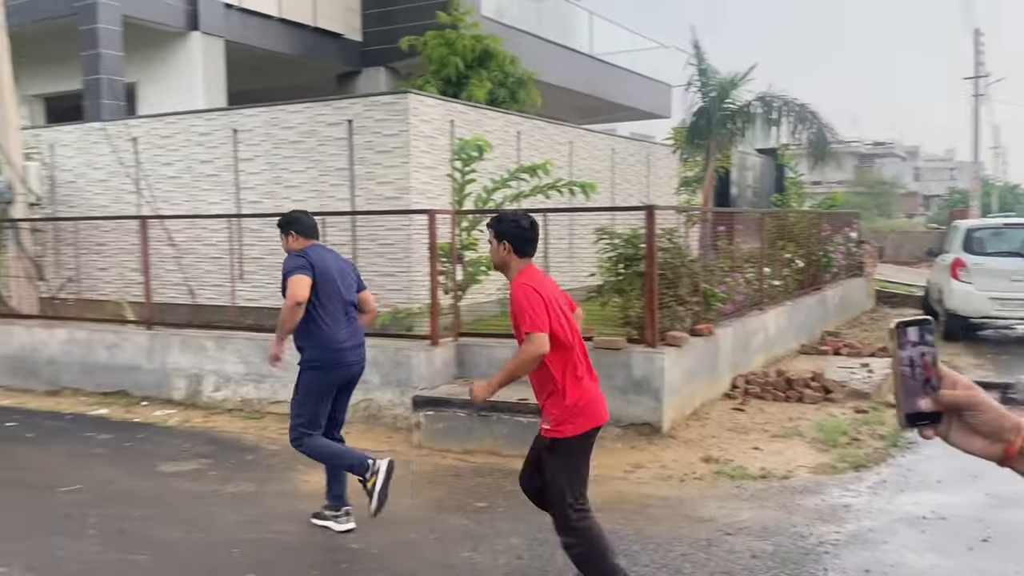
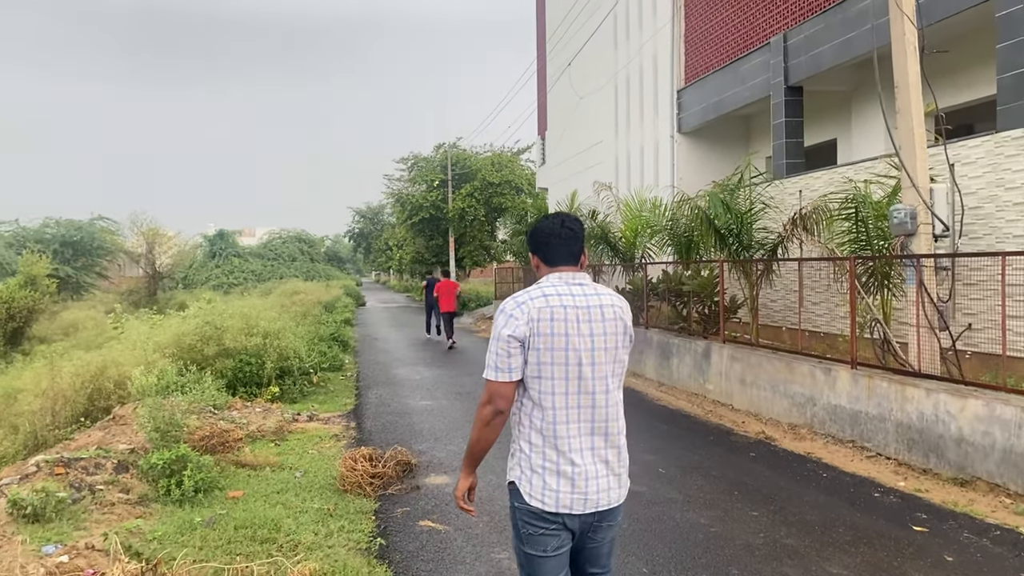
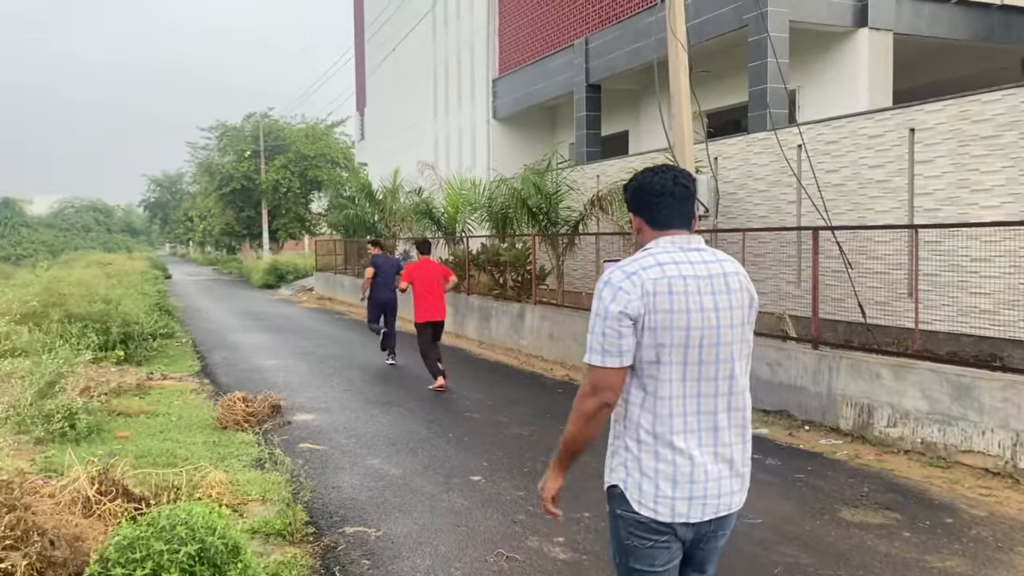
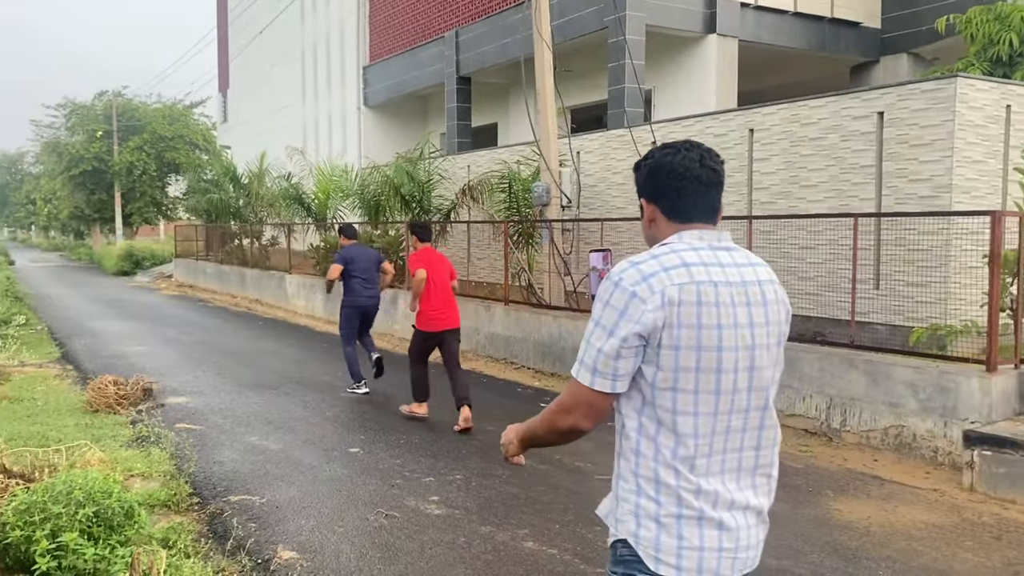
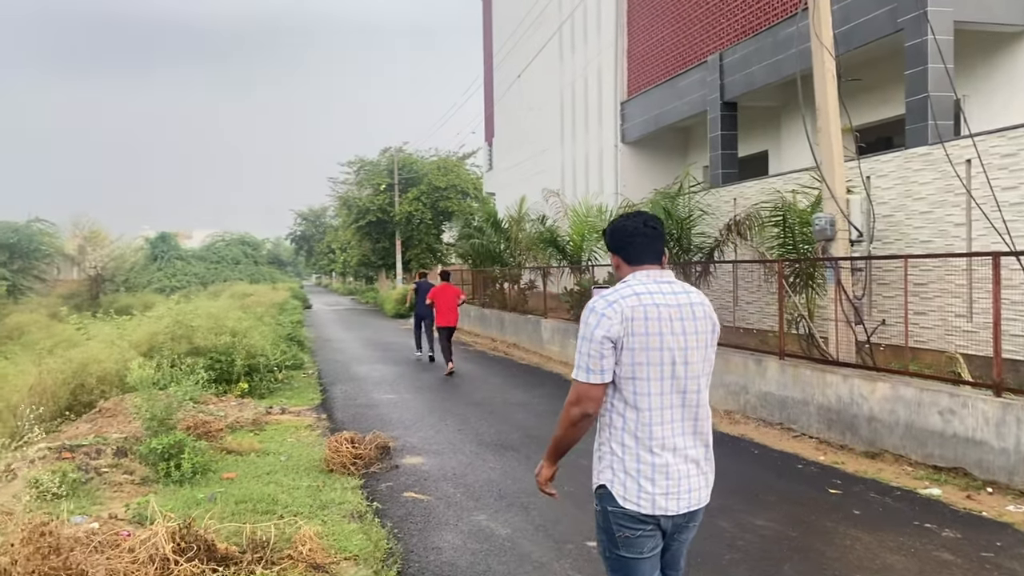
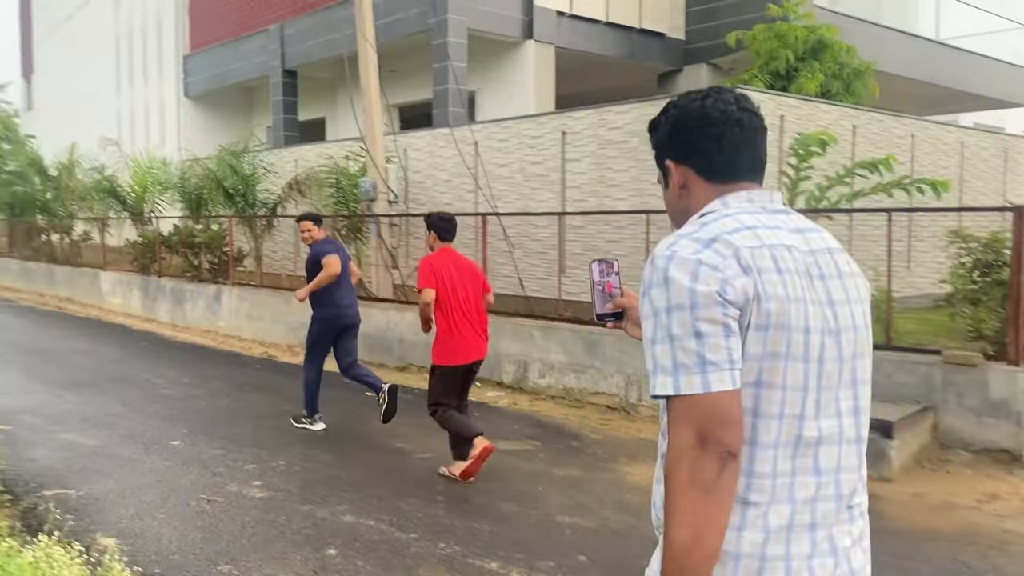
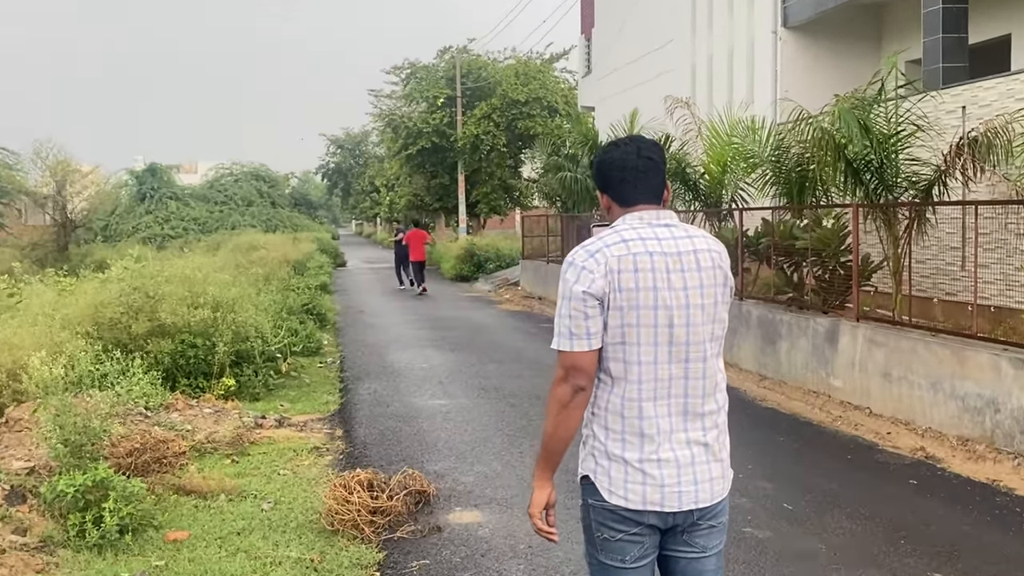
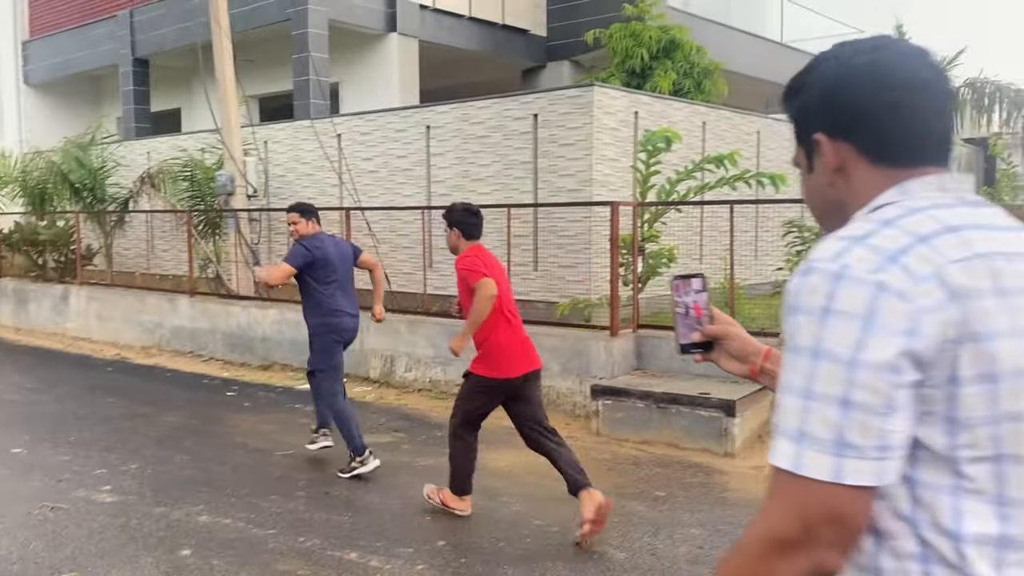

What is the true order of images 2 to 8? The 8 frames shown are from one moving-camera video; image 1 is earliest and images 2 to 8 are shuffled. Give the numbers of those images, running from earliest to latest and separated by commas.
8, 6, 4, 3, 5, 2, 7
